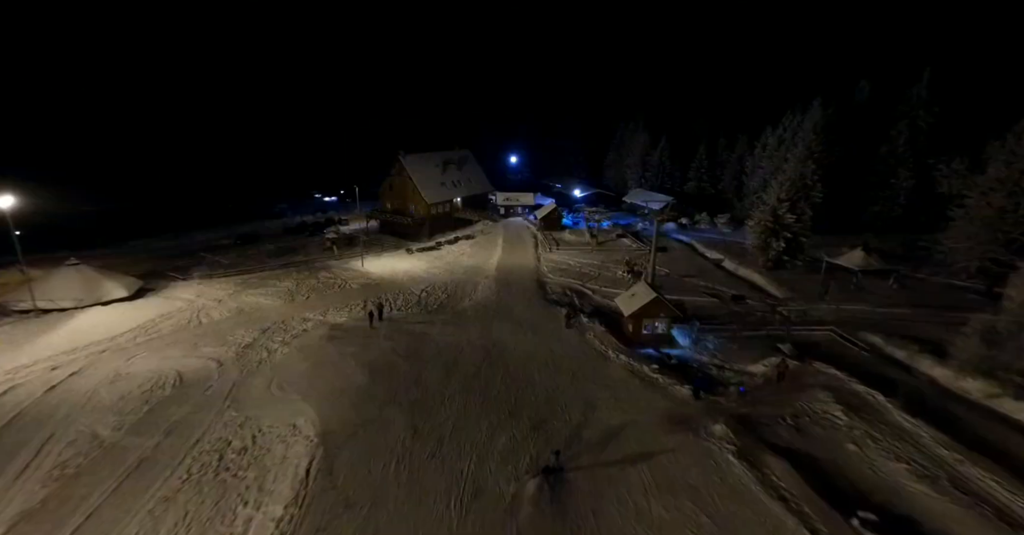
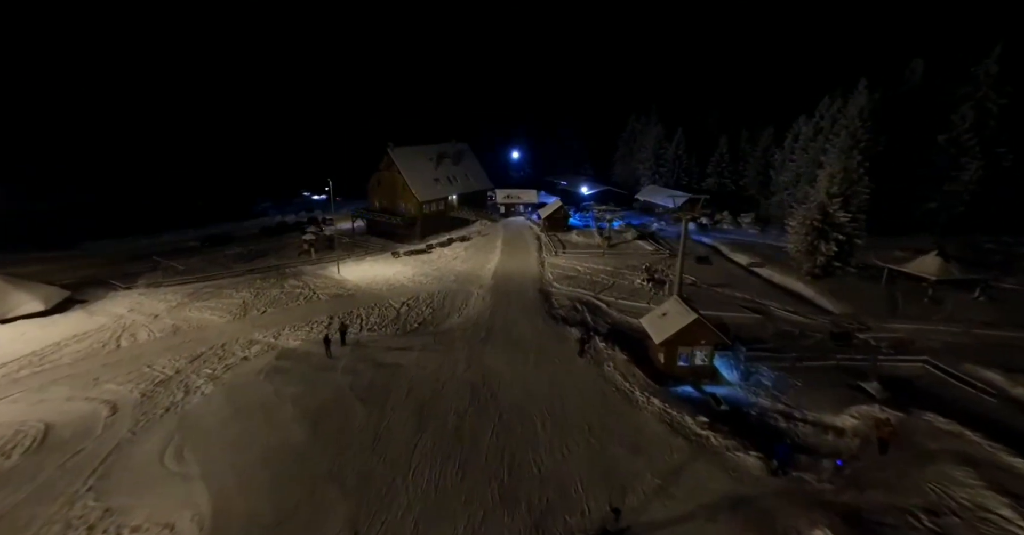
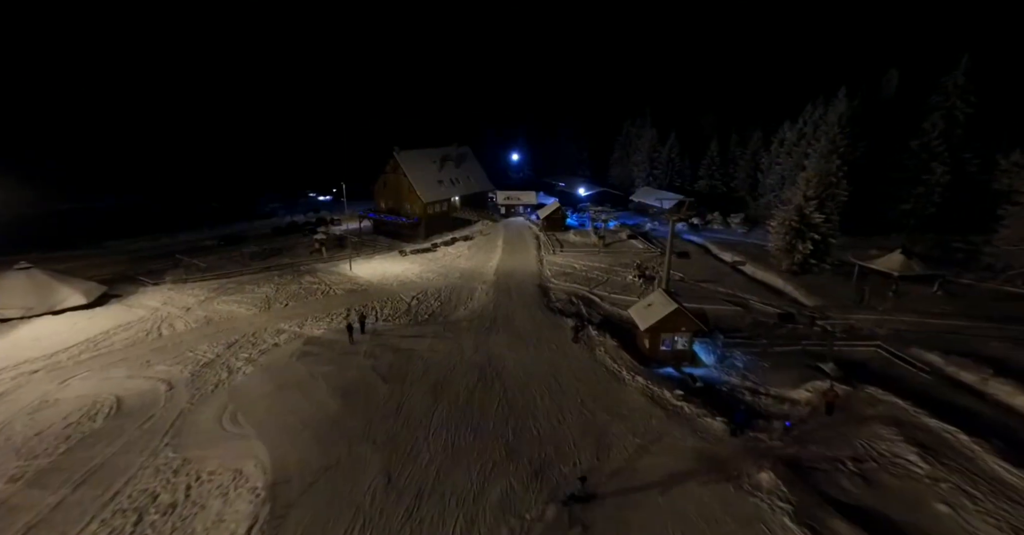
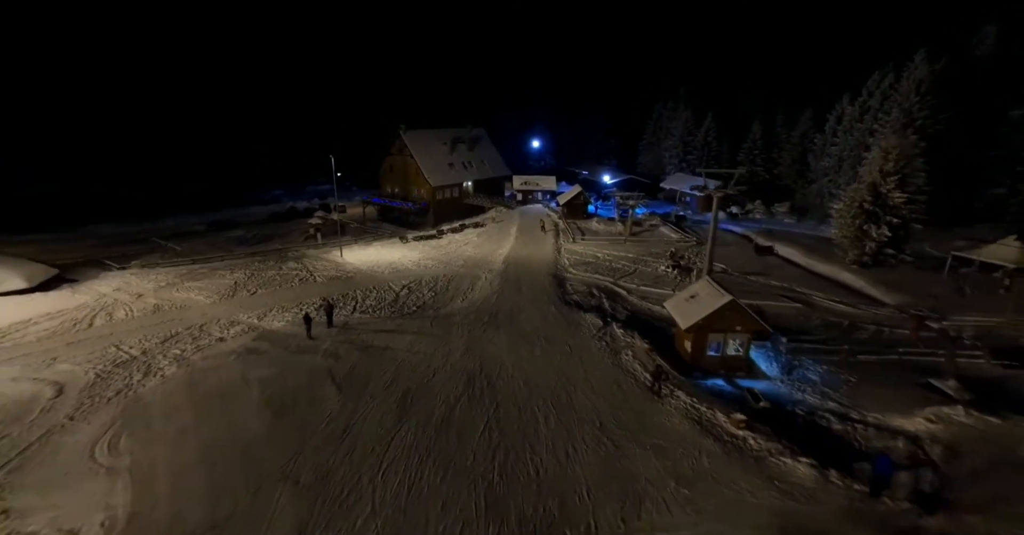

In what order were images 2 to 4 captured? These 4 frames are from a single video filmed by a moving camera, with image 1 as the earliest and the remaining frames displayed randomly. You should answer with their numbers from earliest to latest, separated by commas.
3, 2, 4
